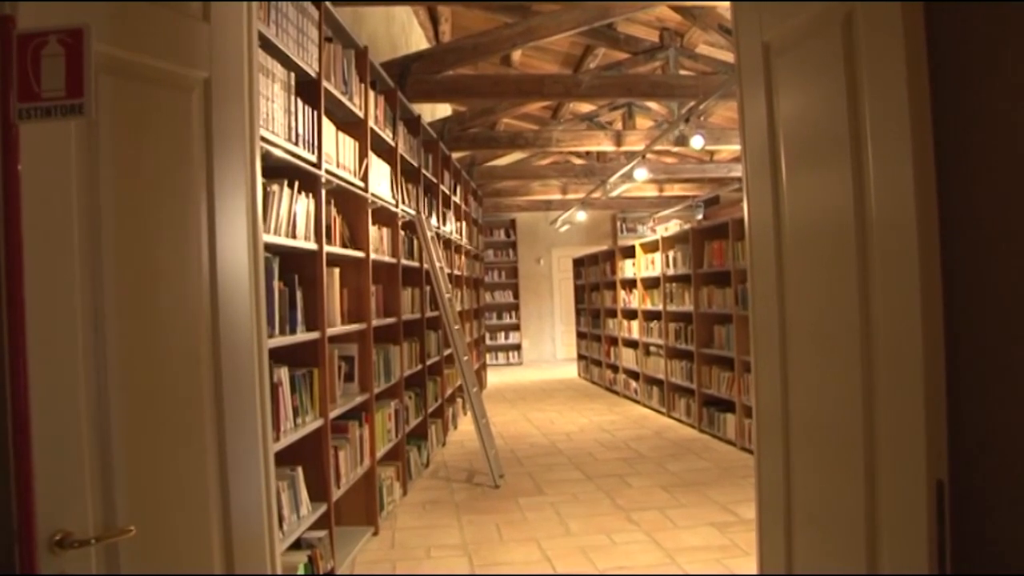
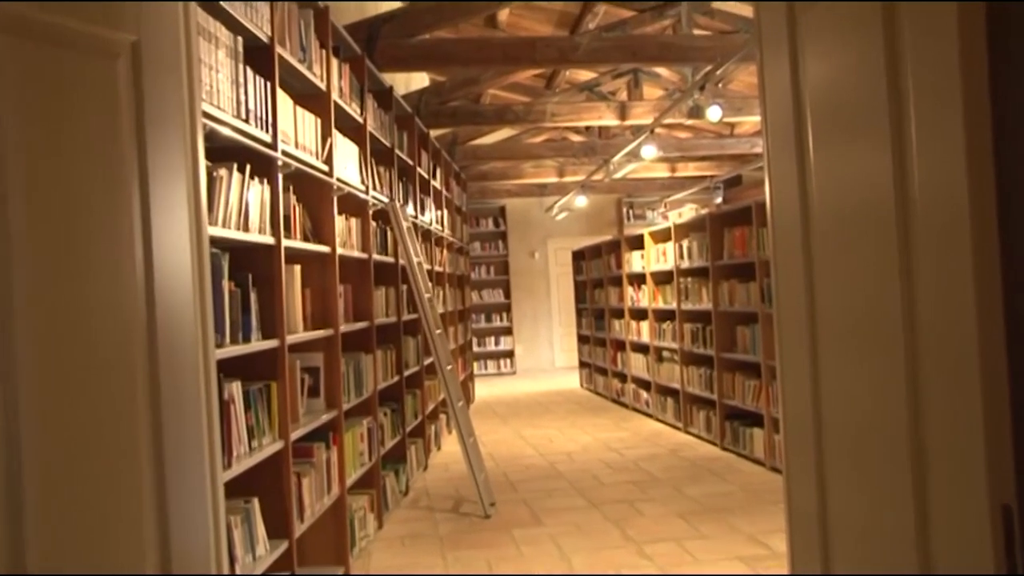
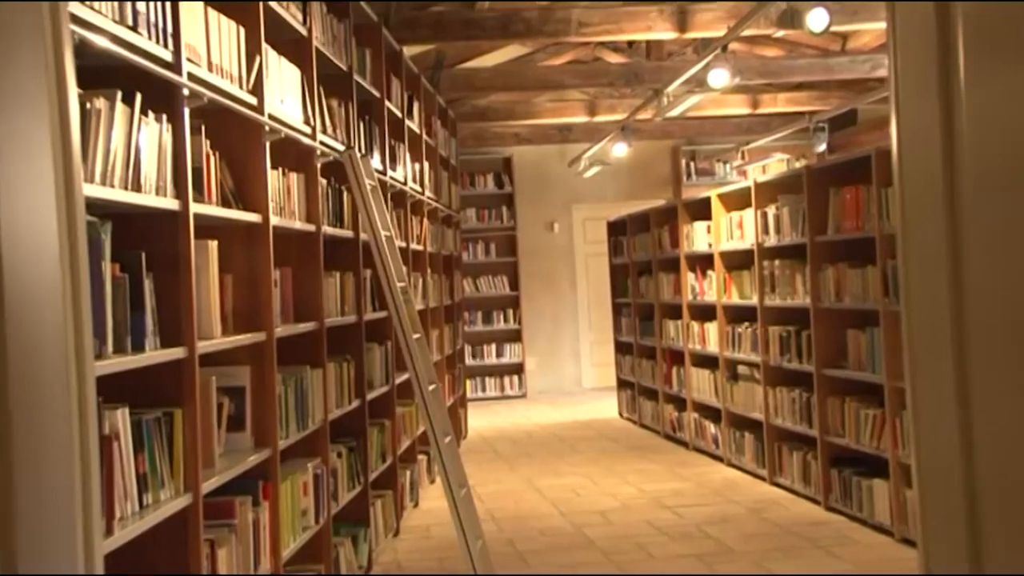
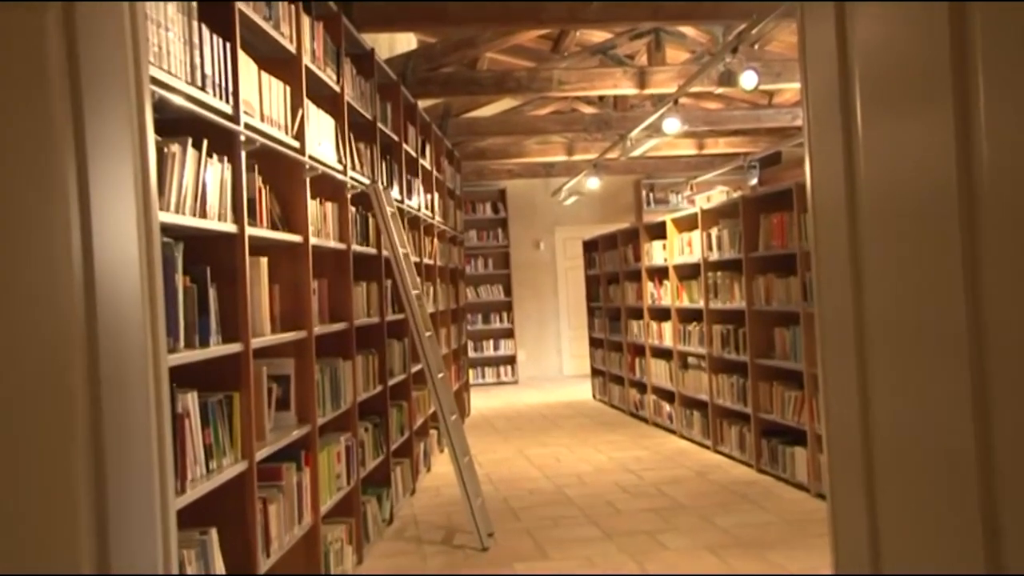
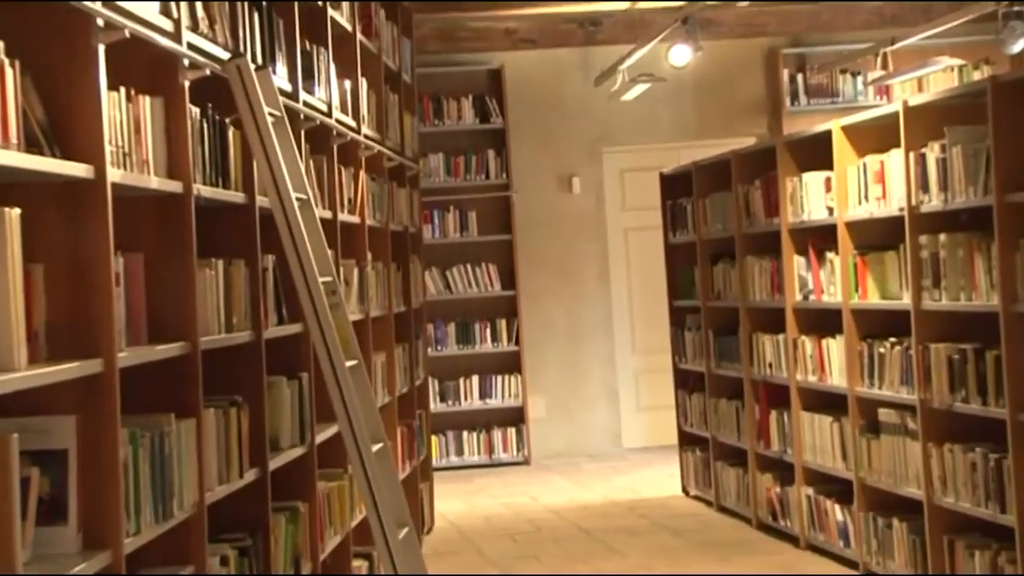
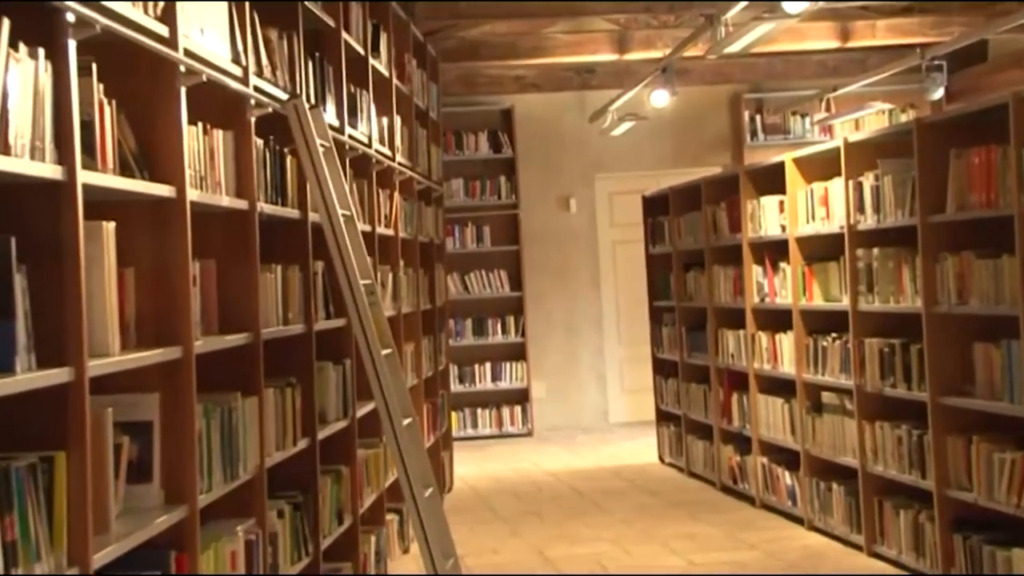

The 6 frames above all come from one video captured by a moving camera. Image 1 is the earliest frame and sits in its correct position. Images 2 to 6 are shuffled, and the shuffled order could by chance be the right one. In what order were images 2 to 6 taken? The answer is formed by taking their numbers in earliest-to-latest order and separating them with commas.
2, 4, 3, 6, 5
